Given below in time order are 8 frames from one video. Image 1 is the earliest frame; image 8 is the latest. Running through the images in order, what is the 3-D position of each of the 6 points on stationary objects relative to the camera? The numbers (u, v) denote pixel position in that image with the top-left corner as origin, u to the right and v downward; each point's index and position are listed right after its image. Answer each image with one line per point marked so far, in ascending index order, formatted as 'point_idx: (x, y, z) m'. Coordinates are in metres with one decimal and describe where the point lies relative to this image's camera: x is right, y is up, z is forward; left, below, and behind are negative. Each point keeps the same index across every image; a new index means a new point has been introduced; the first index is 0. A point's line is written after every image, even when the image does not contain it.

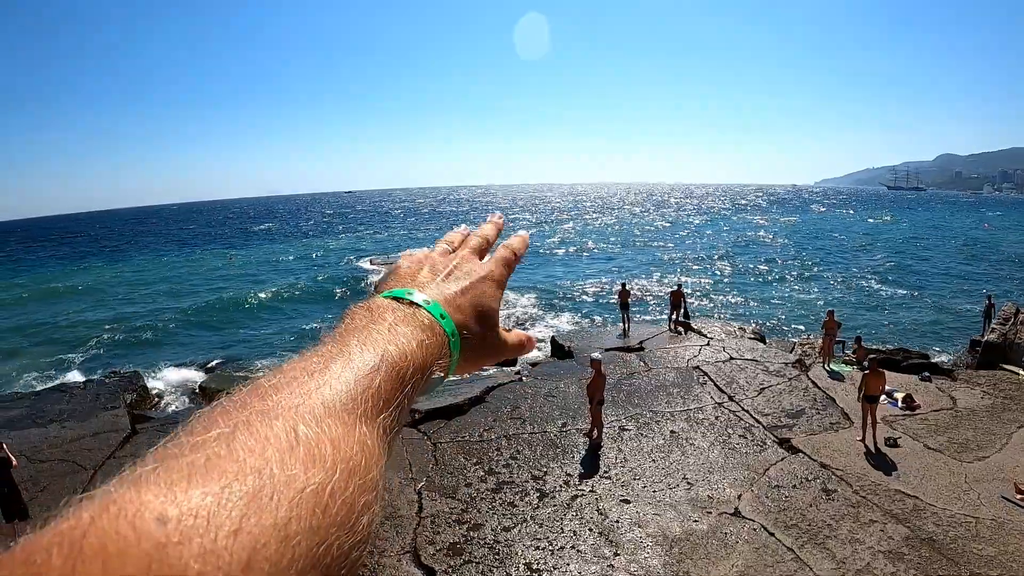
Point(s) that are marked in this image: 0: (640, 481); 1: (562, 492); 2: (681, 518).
0: (+1.5, -2.2, +5.7) m
1: (+0.6, -2.3, +5.5) m
2: (+1.8, -2.4, +5.2) m
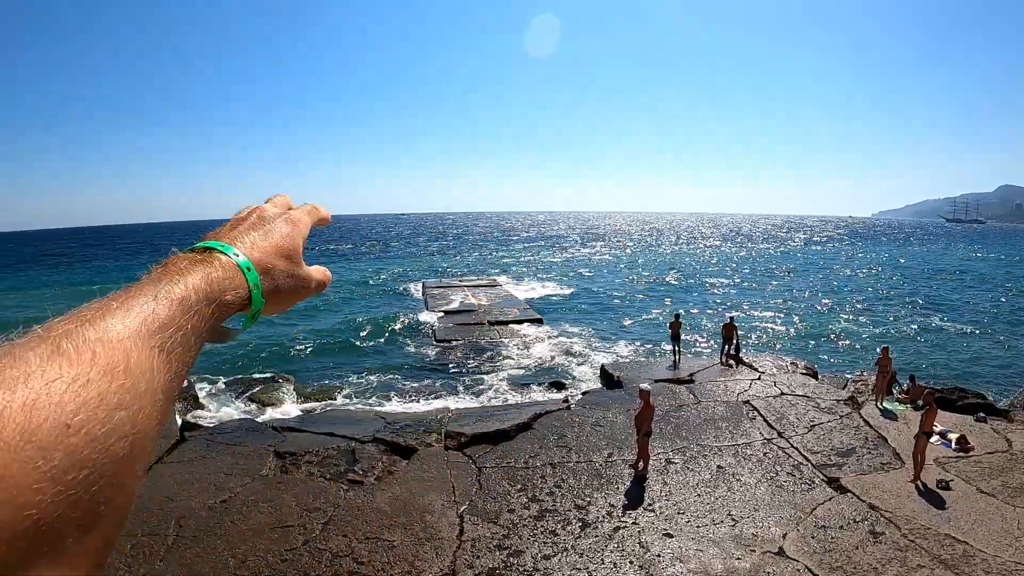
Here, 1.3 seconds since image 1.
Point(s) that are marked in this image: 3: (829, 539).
0: (+1.9, -2.5, +5.5) m
1: (+1.0, -2.6, +5.4) m
2: (+2.2, -2.7, +5.0) m
3: (+3.4, -2.7, +5.2) m
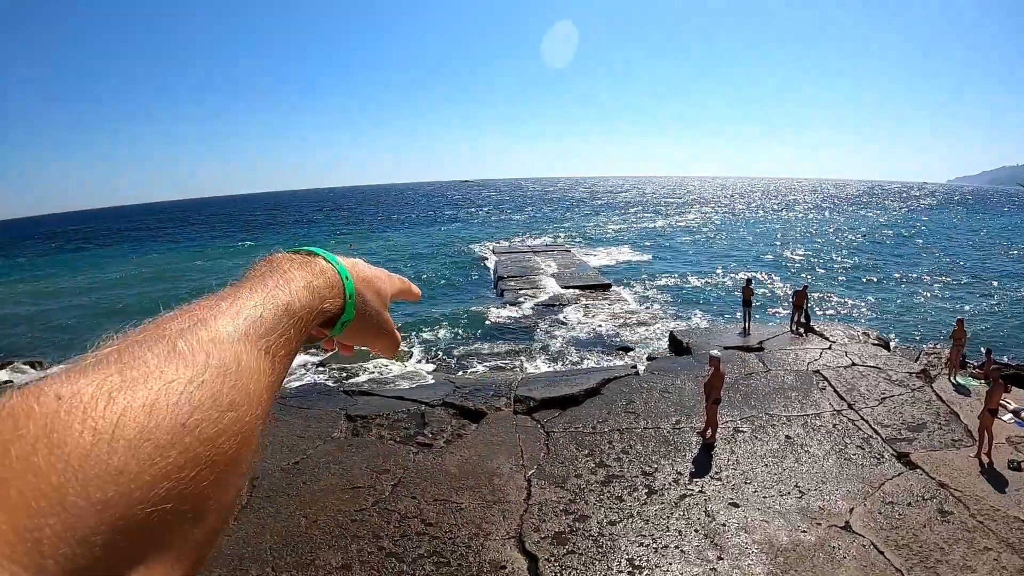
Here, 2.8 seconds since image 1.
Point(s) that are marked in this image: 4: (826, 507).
0: (+2.6, -2.2, +5.5) m
1: (+1.7, -2.2, +5.4) m
2: (+2.9, -2.4, +5.0) m
3: (+4.1, -2.3, +5.1) m
4: (+3.3, -2.3, +5.2) m
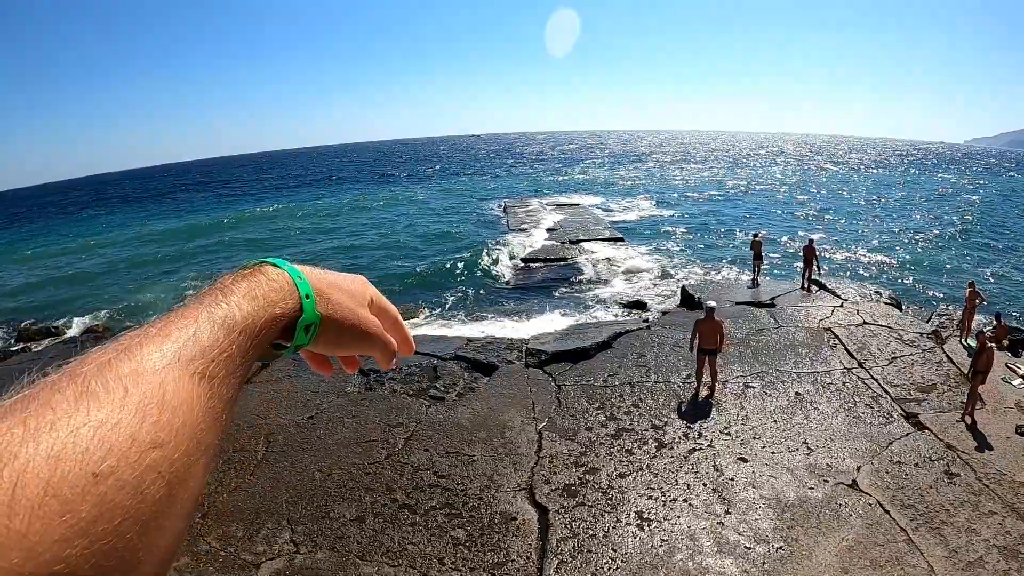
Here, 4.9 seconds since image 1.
0: (+2.7, -1.7, +5.5) m
1: (+1.8, -1.8, +5.5) m
2: (+3.0, -2.0, +5.0) m
3: (+4.2, -1.9, +5.1) m
4: (+3.5, -1.9, +5.3) m
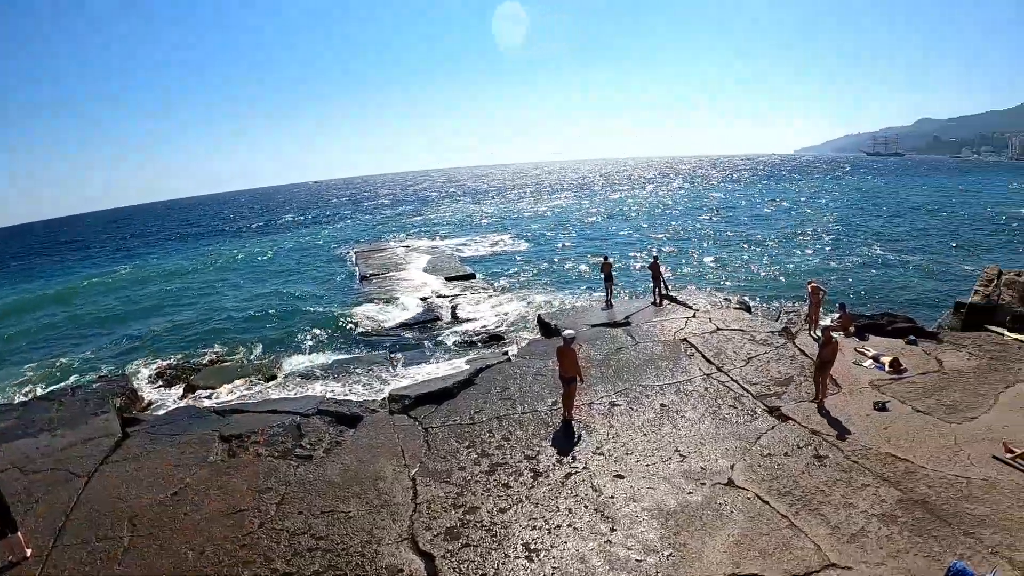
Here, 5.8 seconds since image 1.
0: (+1.4, -1.9, +5.7) m
1: (+0.5, -2.0, +5.5) m
2: (+1.7, -2.1, +5.2) m
3: (+2.9, -2.0, +5.5) m
4: (+2.2, -2.0, +5.5) m
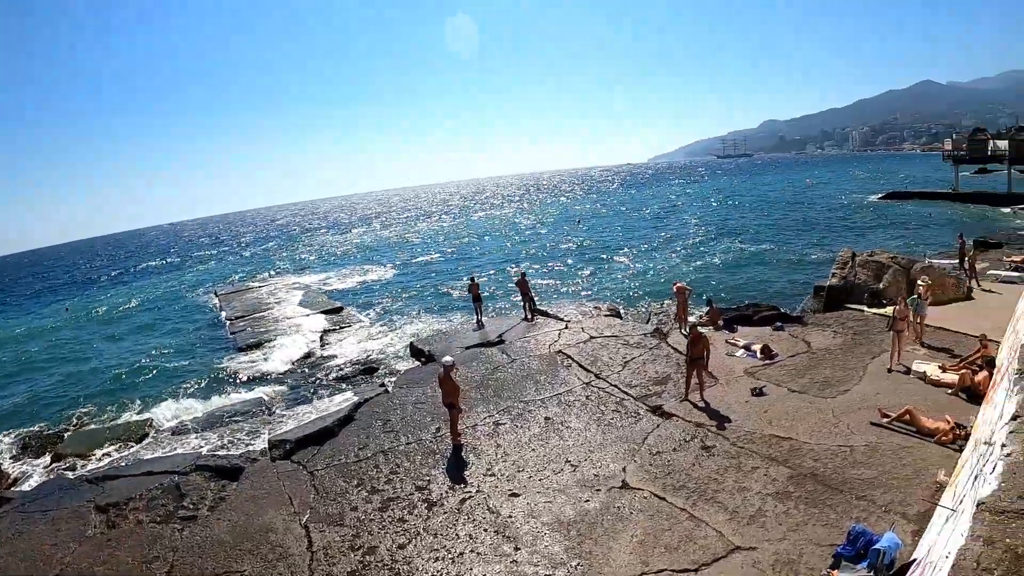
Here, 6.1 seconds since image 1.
0: (+0.2, -2.2, +6.0) m
1: (-0.7, -2.4, +5.7) m
2: (+0.6, -2.4, +5.5) m
3: (+1.7, -2.1, +5.9) m
4: (+1.0, -2.2, +5.9) m
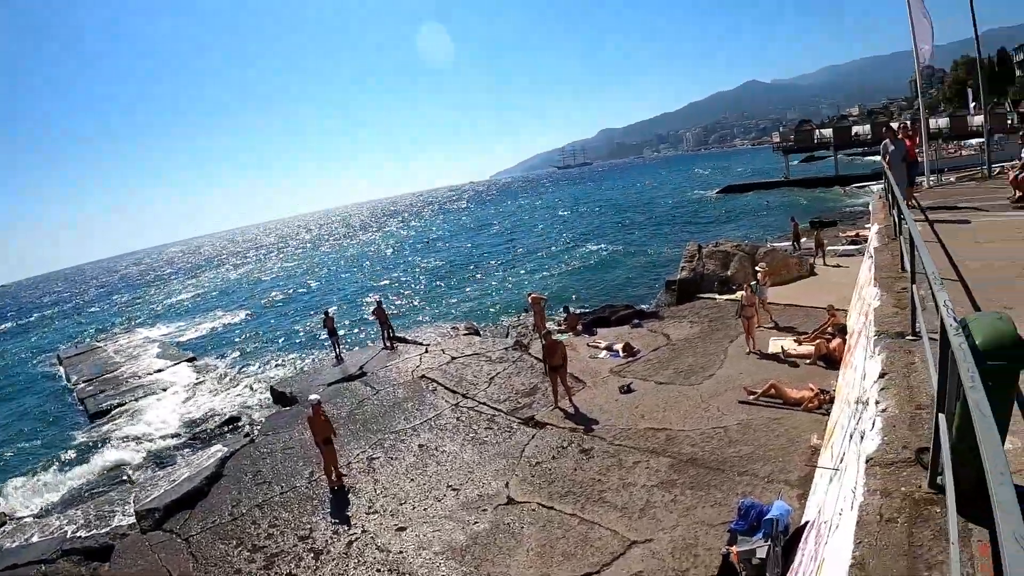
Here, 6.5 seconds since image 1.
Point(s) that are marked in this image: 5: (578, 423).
0: (-1.1, -2.6, +6.0) m
1: (-1.9, -2.9, +5.6) m
2: (-0.6, -2.7, +5.6) m
3: (+0.4, -2.3, +6.2) m
4: (-0.3, -2.5, +6.0) m
5: (+1.0, -1.9, +6.9) m
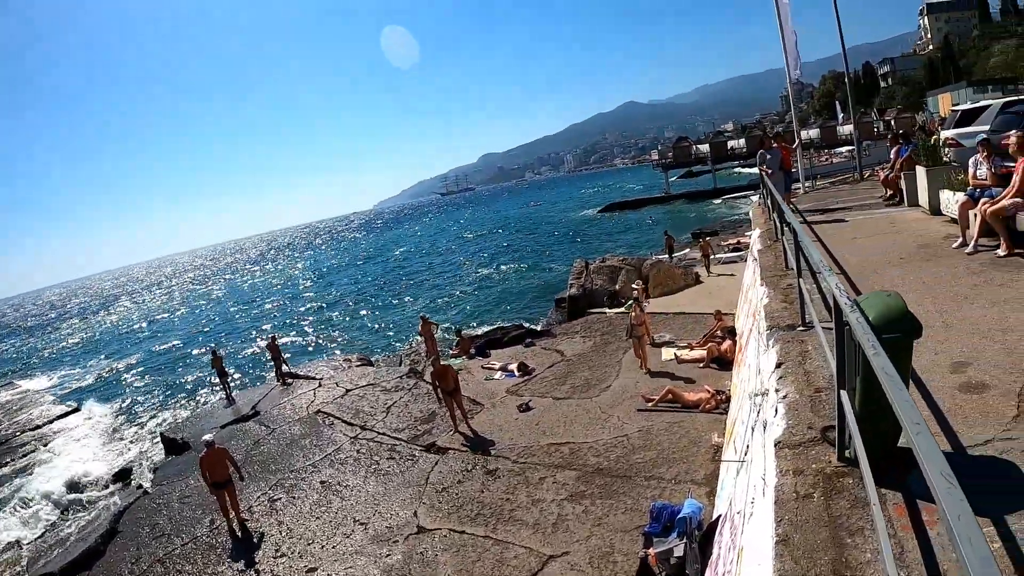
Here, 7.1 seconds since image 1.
0: (-1.8, -2.8, +5.5) m
1: (-2.5, -3.1, +5.0) m
2: (-1.3, -2.9, +5.2) m
3: (-0.4, -2.4, +5.9) m
4: (-1.1, -2.7, +5.6) m
5: (+0.1, -2.0, +6.7) m
